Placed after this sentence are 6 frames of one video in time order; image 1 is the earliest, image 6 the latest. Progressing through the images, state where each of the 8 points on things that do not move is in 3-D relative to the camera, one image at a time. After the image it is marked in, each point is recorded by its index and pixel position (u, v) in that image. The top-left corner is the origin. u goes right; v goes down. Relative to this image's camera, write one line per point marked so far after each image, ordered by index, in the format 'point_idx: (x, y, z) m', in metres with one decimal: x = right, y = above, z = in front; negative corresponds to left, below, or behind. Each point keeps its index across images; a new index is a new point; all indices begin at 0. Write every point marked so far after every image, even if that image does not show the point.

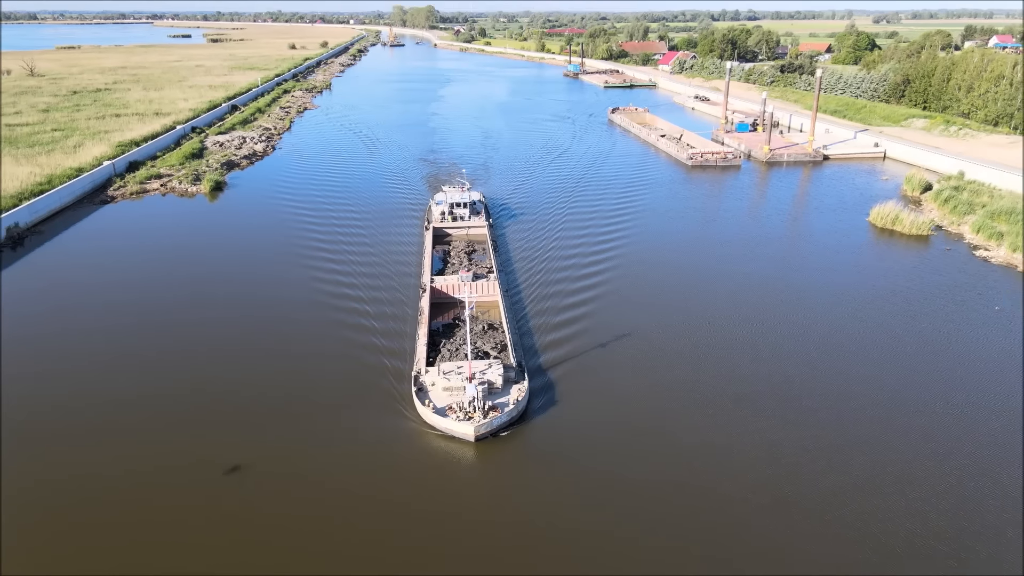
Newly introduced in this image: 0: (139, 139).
0: (-8.2, +3.3, +13.7) m
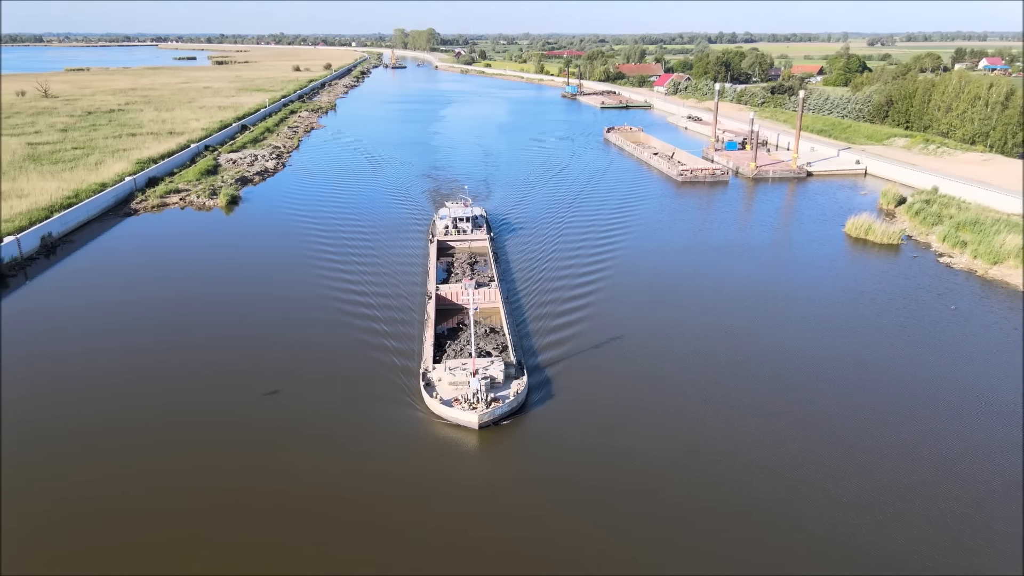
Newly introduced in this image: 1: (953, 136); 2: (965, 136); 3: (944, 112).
0: (-8.2, +3.1, +14.4) m
1: (+11.4, +3.9, +16.1) m
2: (+11.4, +3.8, +15.6) m
3: (+11.4, +4.7, +16.4) m
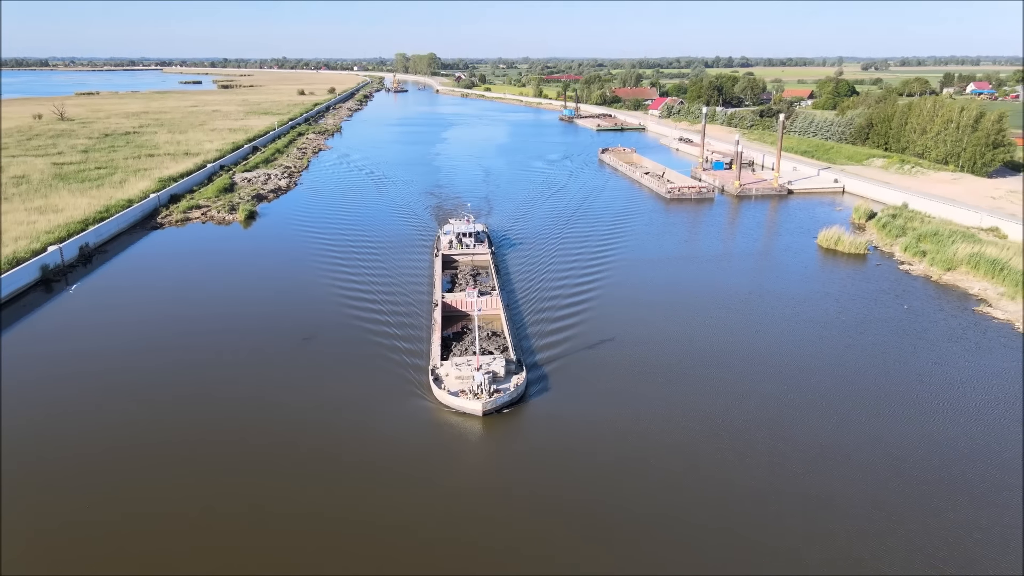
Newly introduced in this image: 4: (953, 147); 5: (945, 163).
0: (-8.3, +2.8, +15.2) m
1: (+11.4, +3.6, +17.0) m
2: (+11.3, +3.5, +16.5) m
3: (+11.4, +4.3, +17.4) m
4: (+11.3, +3.6, +15.9) m
5: (+11.4, +3.3, +16.3) m
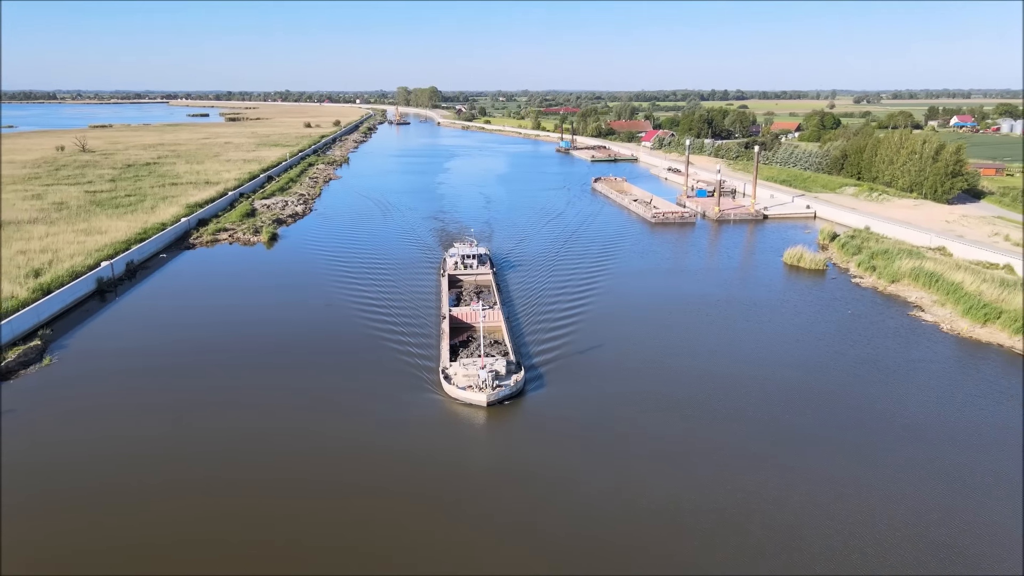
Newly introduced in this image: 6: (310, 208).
0: (-8.3, +2.3, +16.5) m
1: (+11.3, +3.0, +18.4) m
2: (+11.3, +3.0, +17.9) m
3: (+11.3, +3.7, +18.8) m
4: (+11.3, +3.1, +17.3) m
5: (+11.3, +2.8, +17.6) m
6: (-6.0, +2.4, +18.3) m
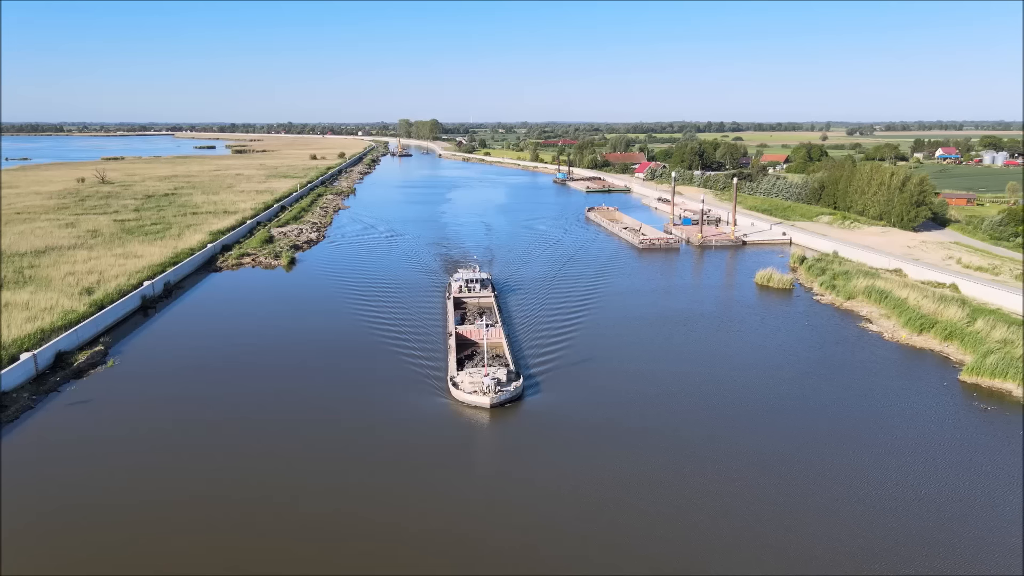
0: (-8.4, +1.7, +17.8) m
1: (+11.3, +2.3, +19.8) m
2: (+11.2, +2.3, +19.3) m
3: (+11.3, +3.0, +20.2) m
4: (+11.2, +2.5, +18.7) m
5: (+11.3, +2.1, +19.0) m
6: (-6.0, +1.7, +19.7) m
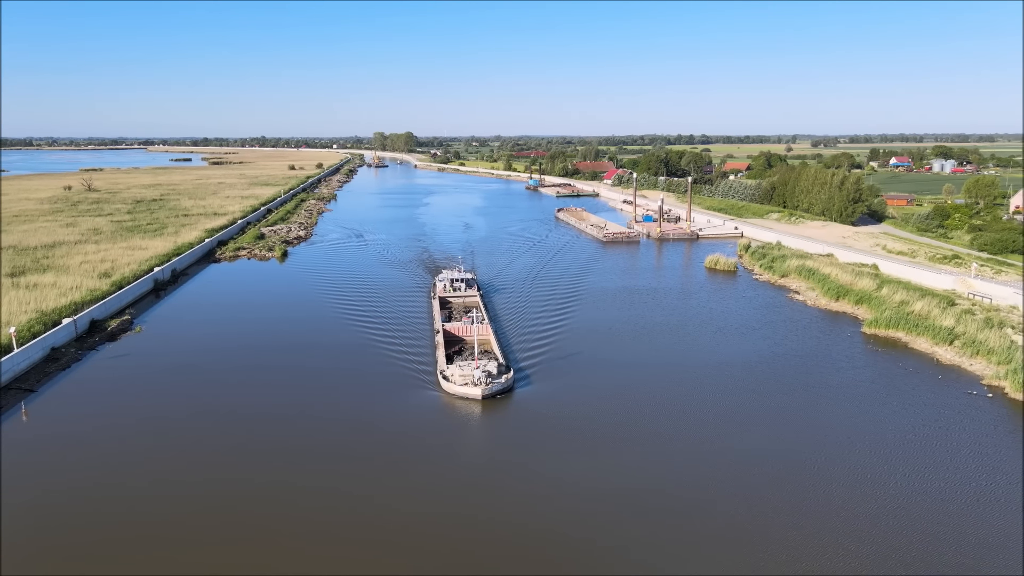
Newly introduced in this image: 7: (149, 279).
0: (-9.1, +1.8, +19.0) m
1: (+10.5, +2.7, +21.7) m
2: (+10.4, +2.6, +21.1) m
3: (+10.4, +3.3, +22.1) m
4: (+10.4, +2.8, +20.6) m
5: (+10.5, +2.4, +20.9) m
6: (-6.8, +1.8, +20.9) m
7: (-7.2, +0.2, +12.3) m
